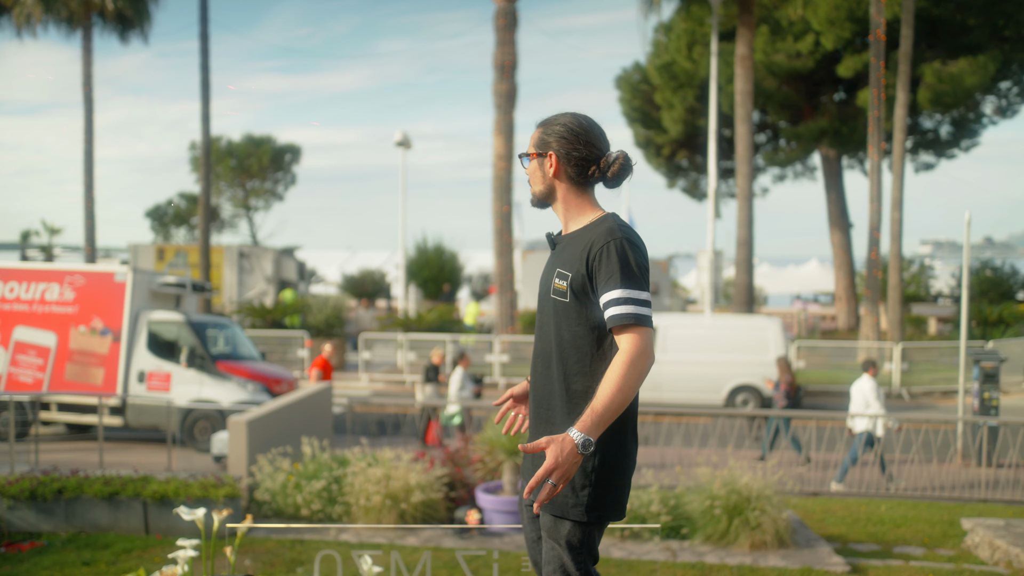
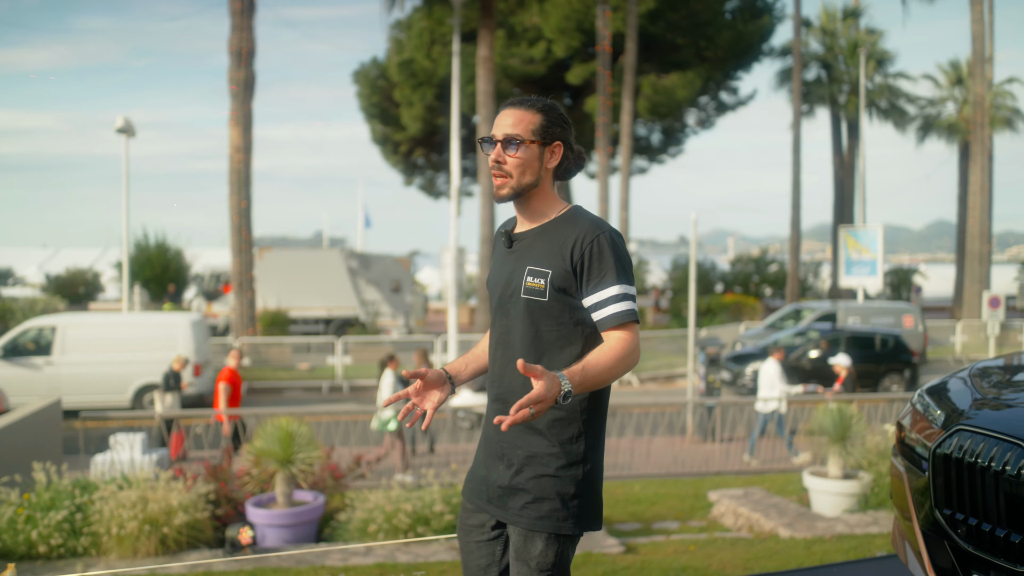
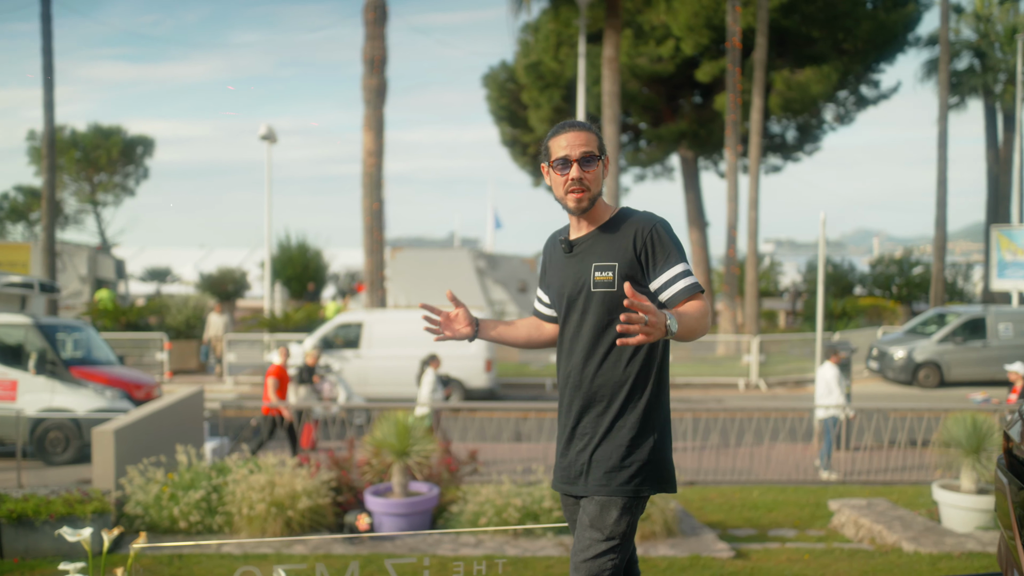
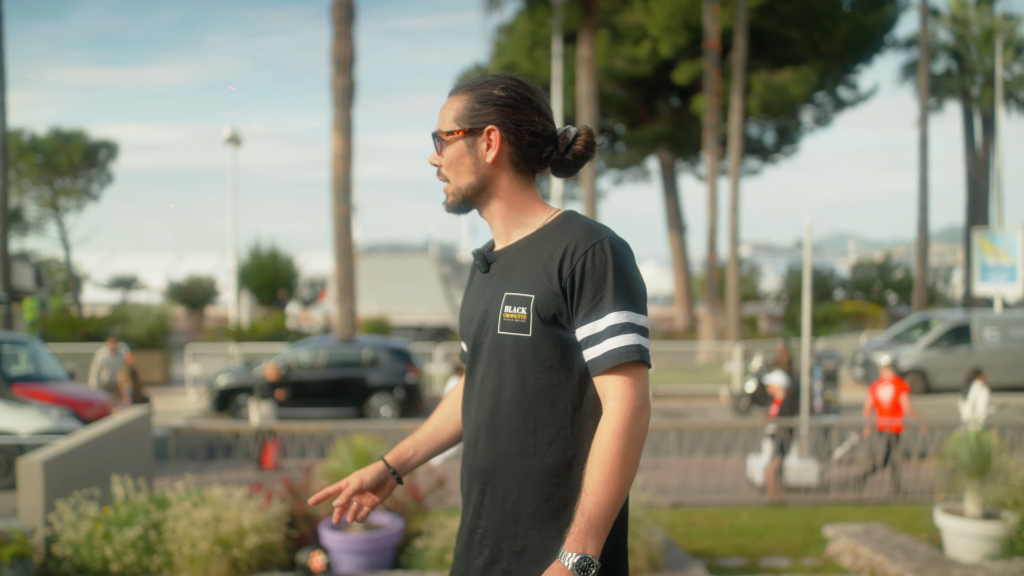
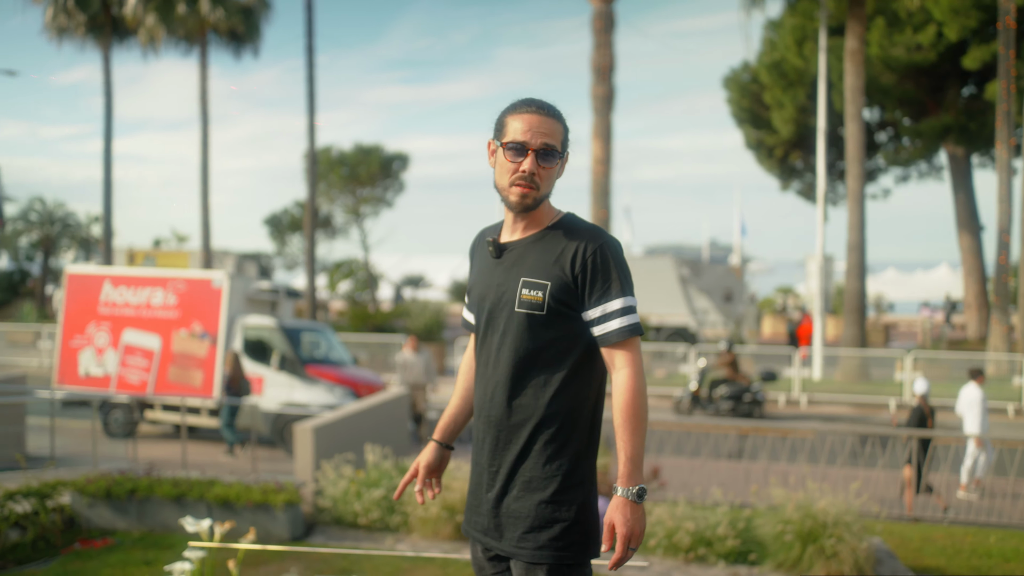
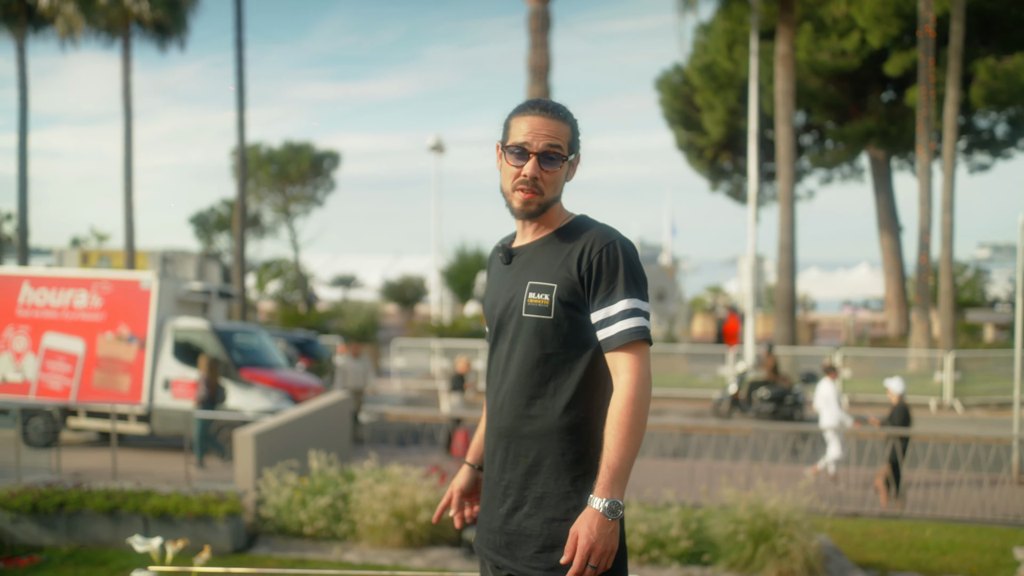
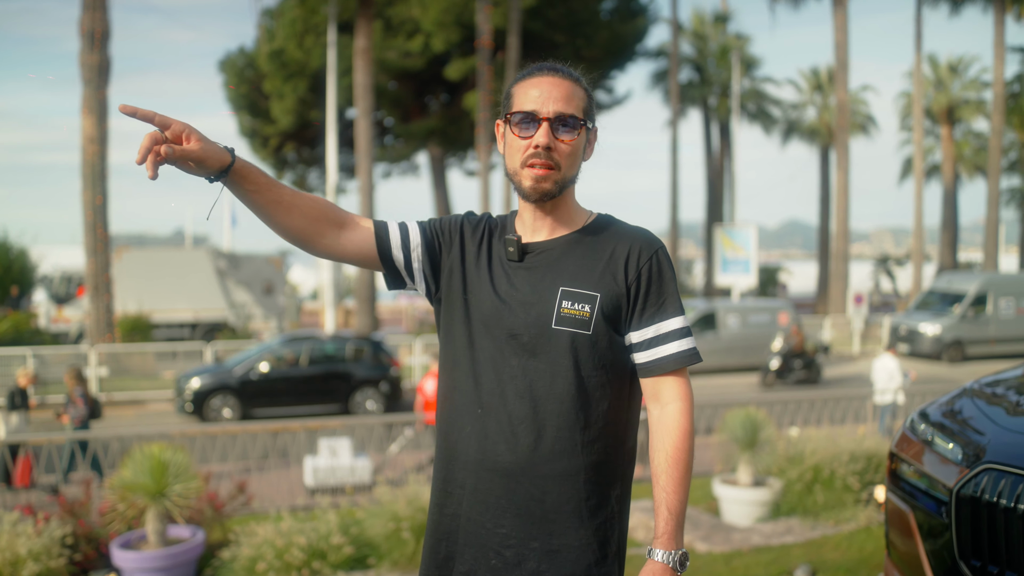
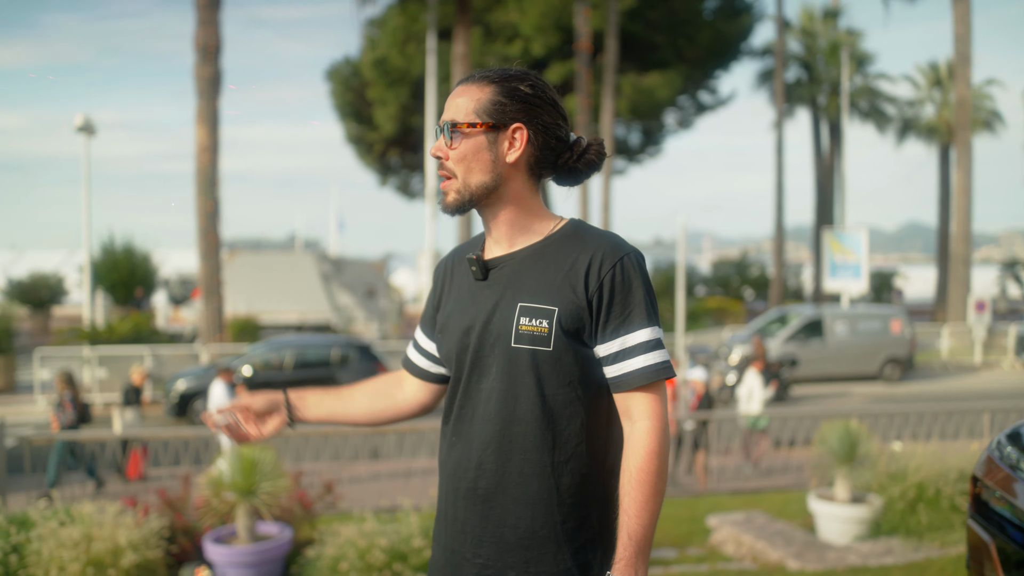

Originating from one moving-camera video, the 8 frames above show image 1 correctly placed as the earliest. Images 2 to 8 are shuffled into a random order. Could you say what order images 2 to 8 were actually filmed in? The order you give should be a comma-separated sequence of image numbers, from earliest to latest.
3, 2, 7, 8, 4, 6, 5
